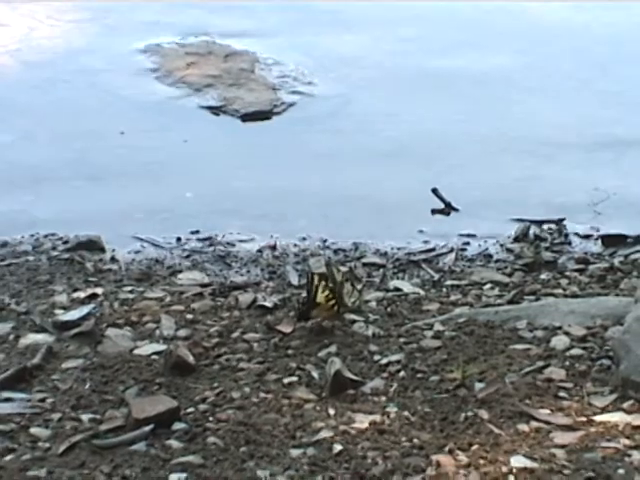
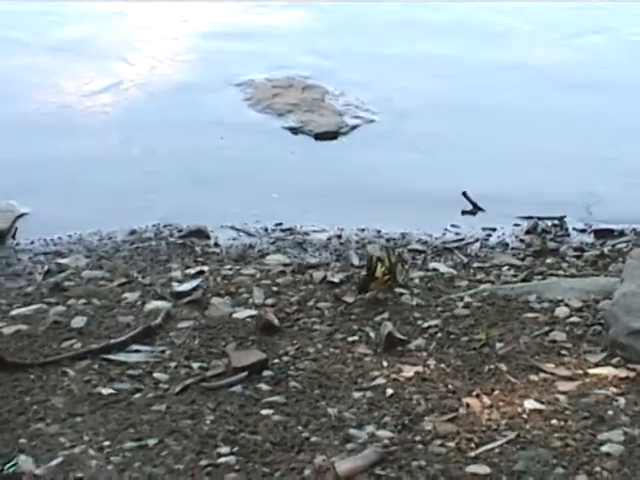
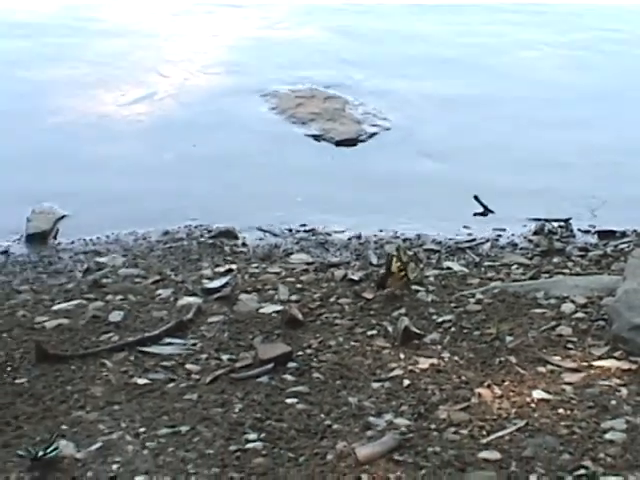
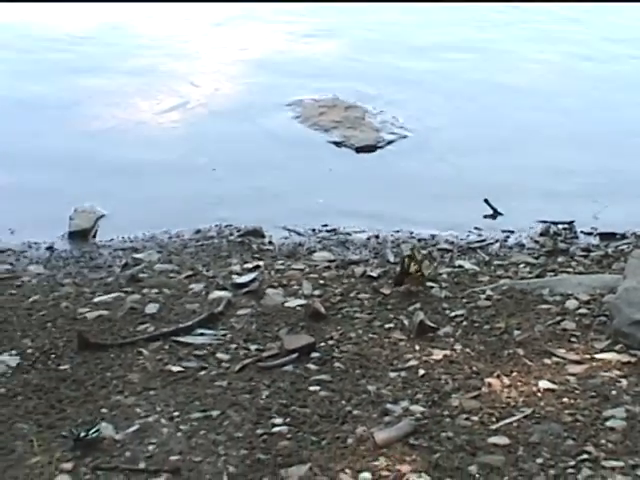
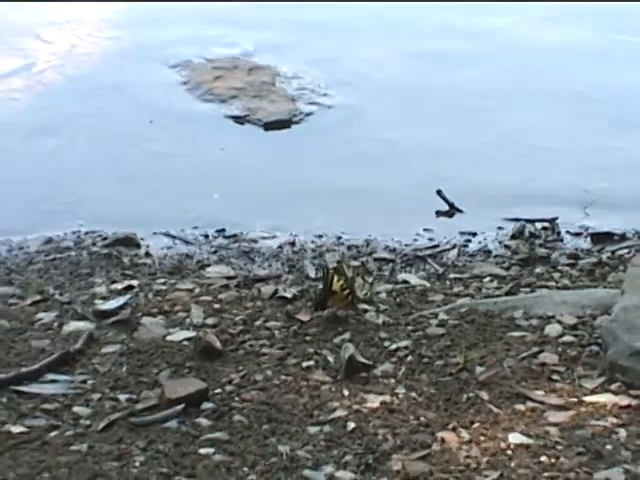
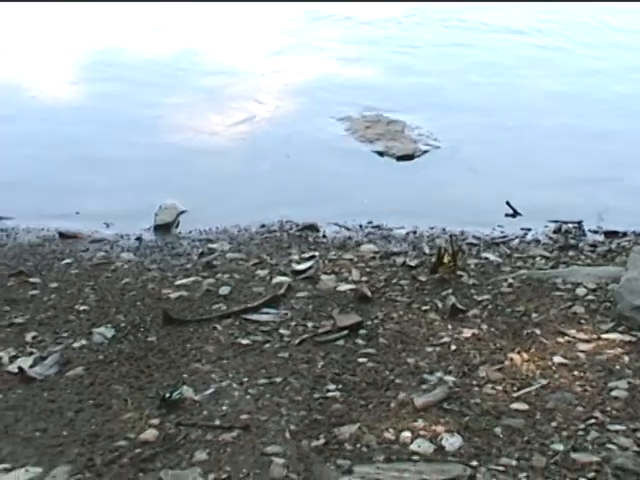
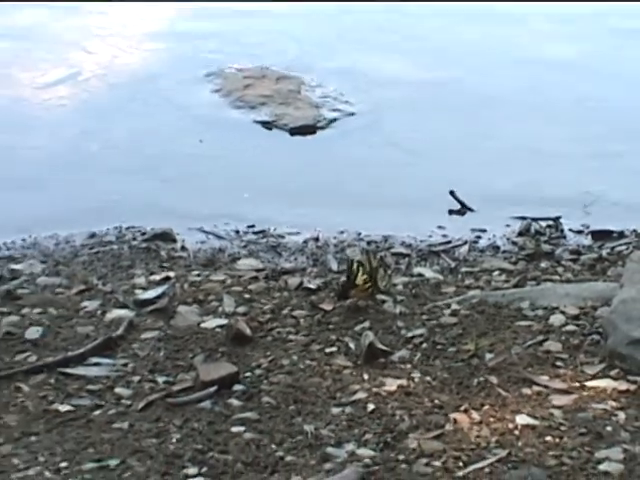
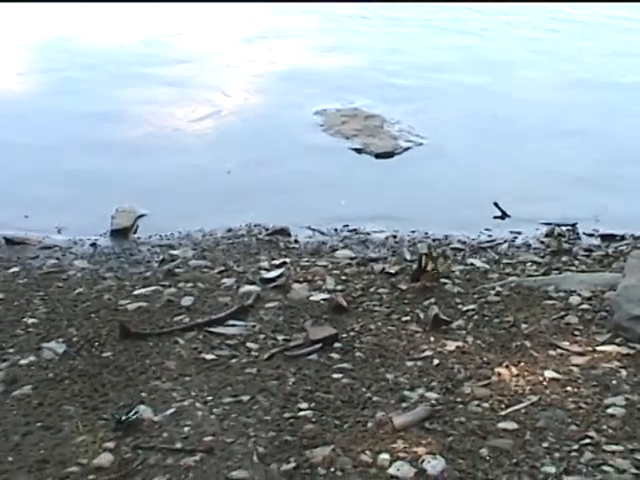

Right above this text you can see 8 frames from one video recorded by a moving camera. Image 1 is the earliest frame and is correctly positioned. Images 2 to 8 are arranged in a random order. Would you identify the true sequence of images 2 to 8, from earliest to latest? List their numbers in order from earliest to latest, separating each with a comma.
5, 7, 2, 3, 4, 8, 6
